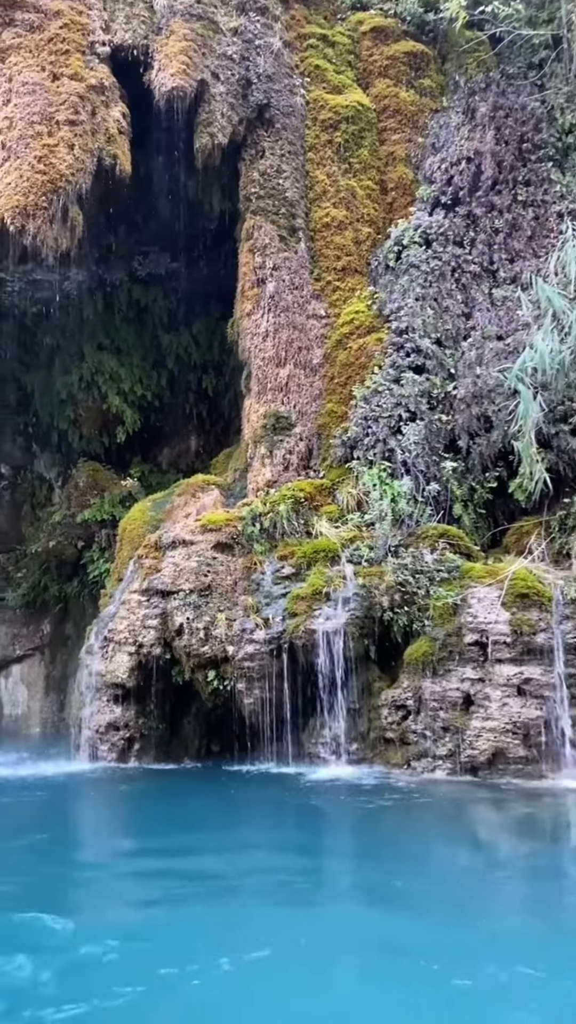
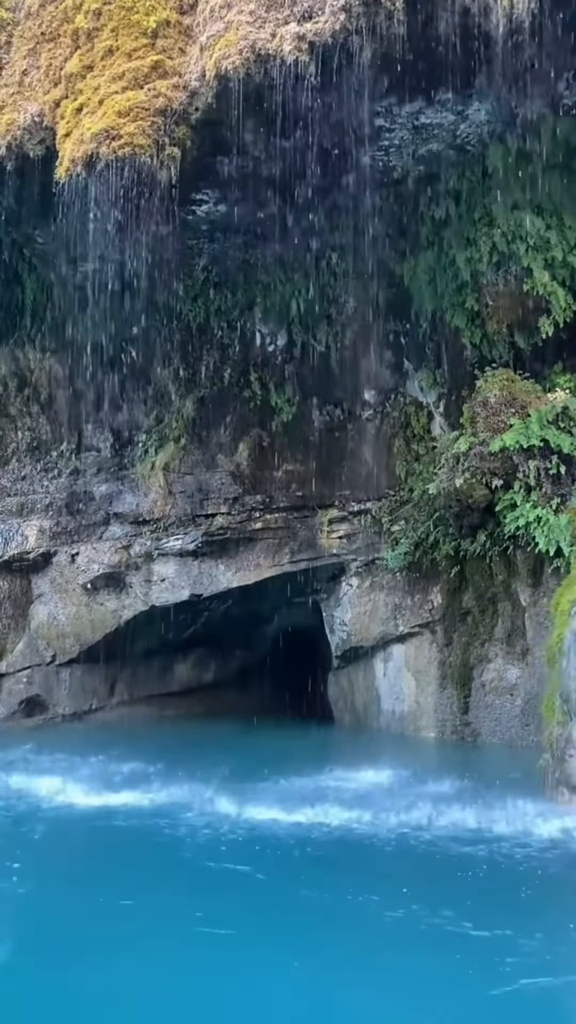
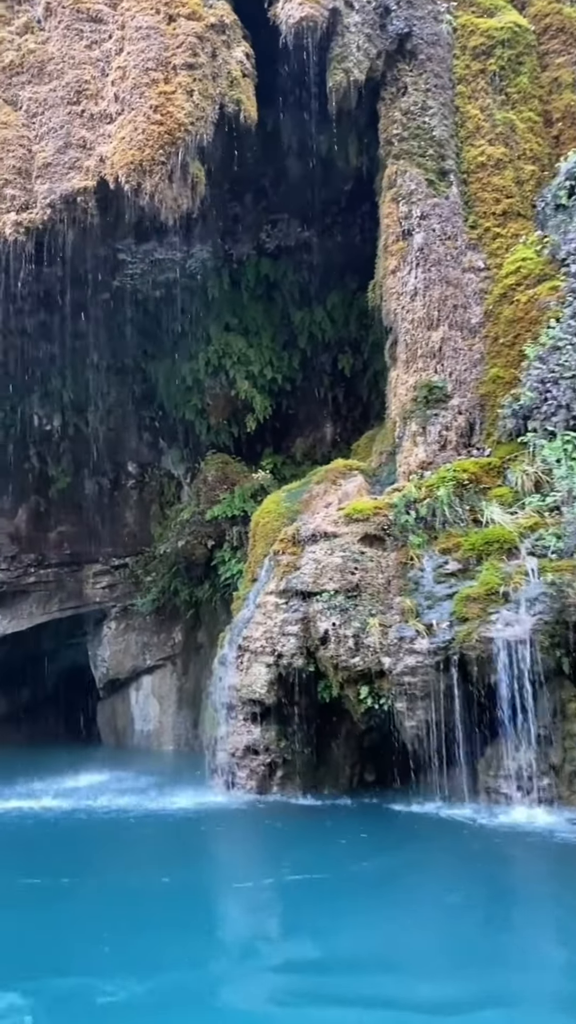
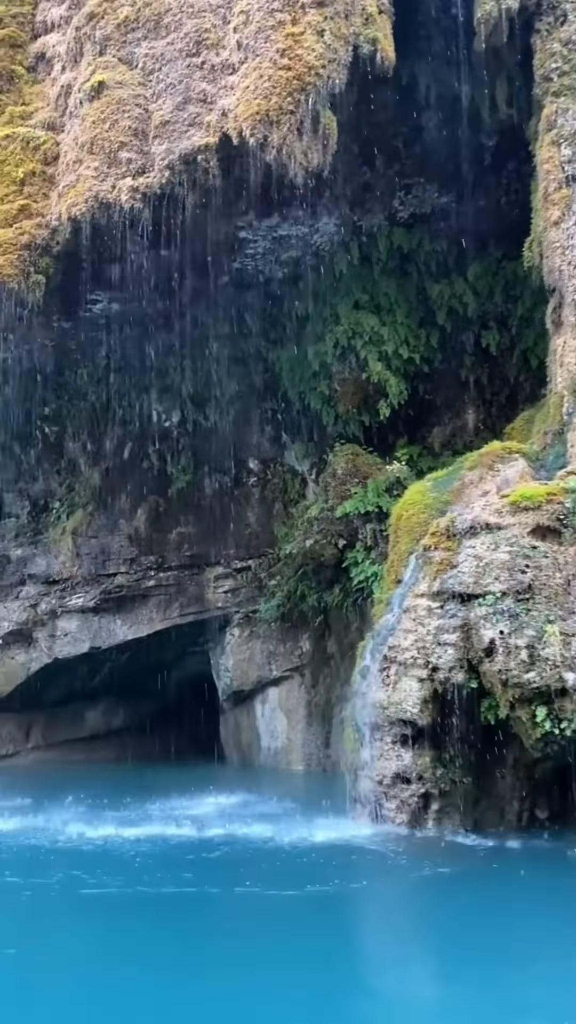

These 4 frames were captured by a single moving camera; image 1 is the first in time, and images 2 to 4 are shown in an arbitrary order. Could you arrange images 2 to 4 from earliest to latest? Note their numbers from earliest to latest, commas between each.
3, 4, 2
